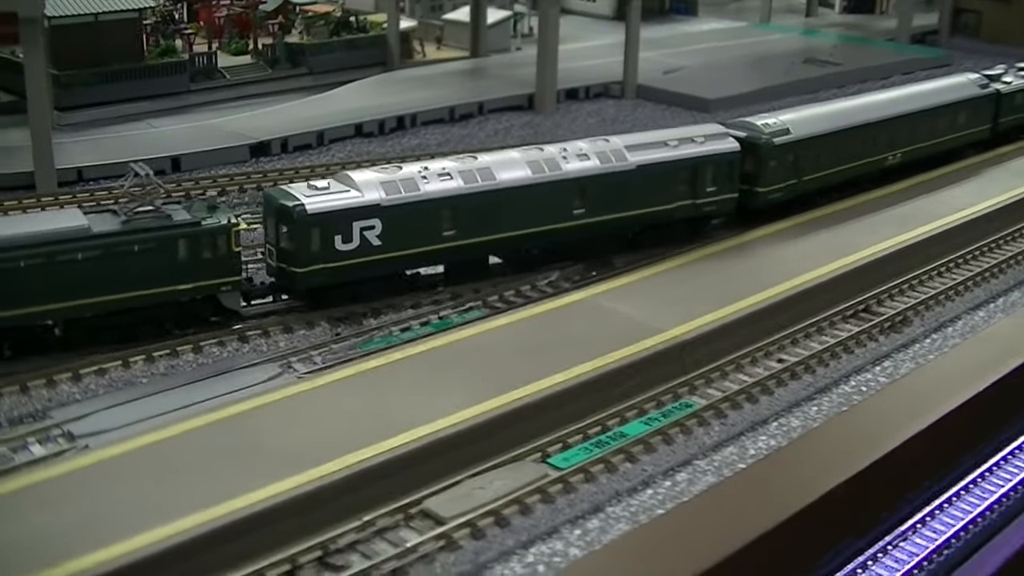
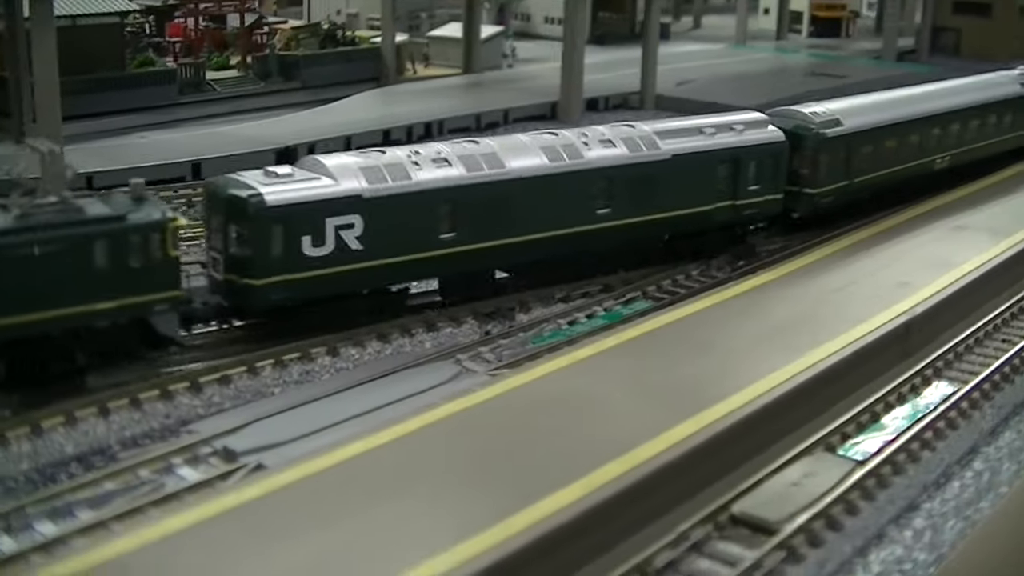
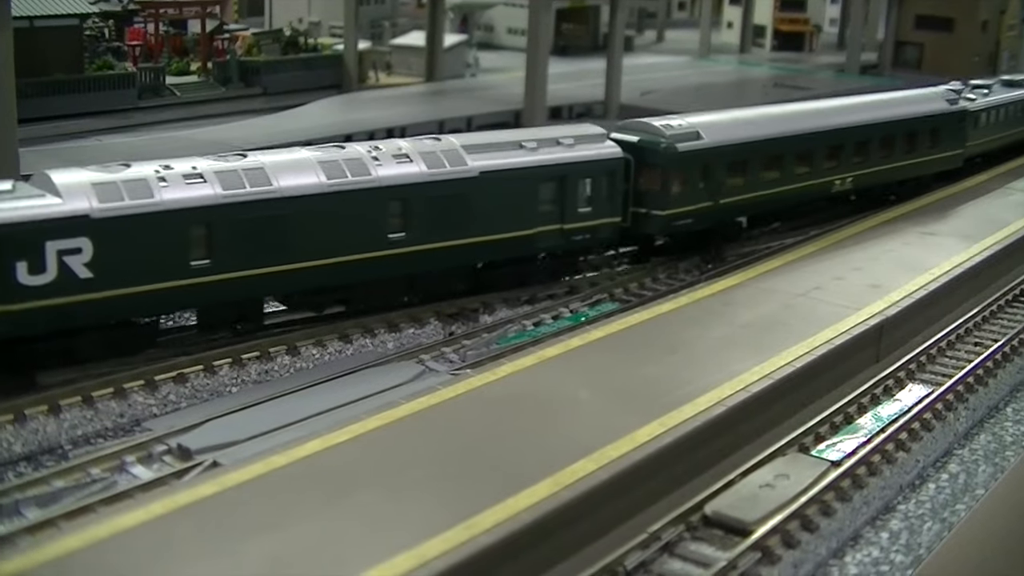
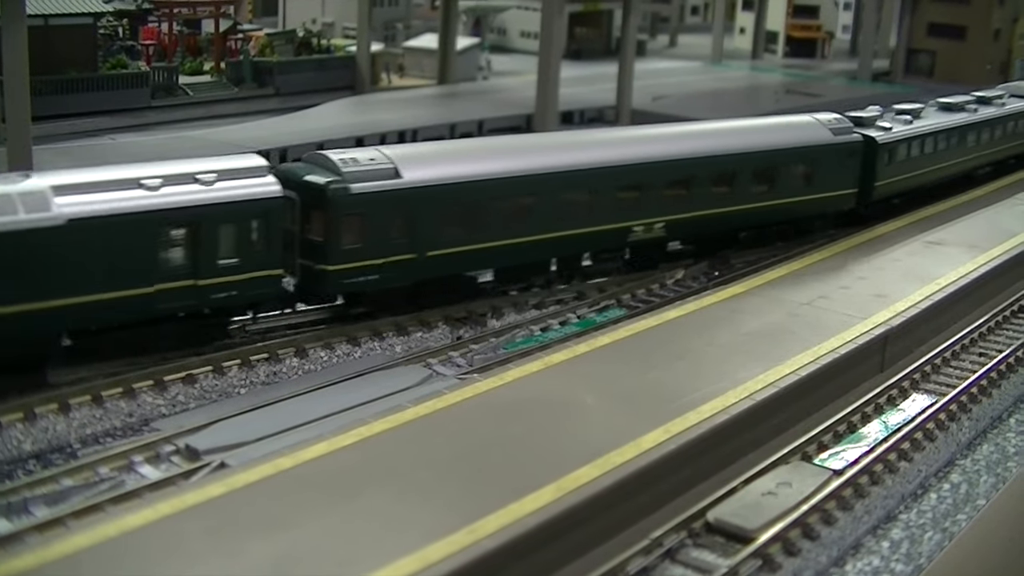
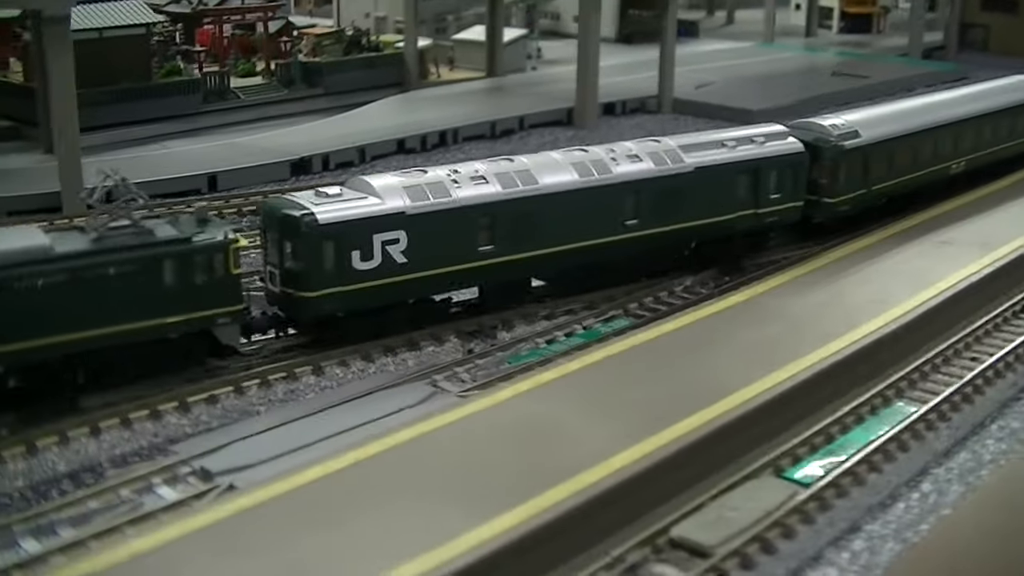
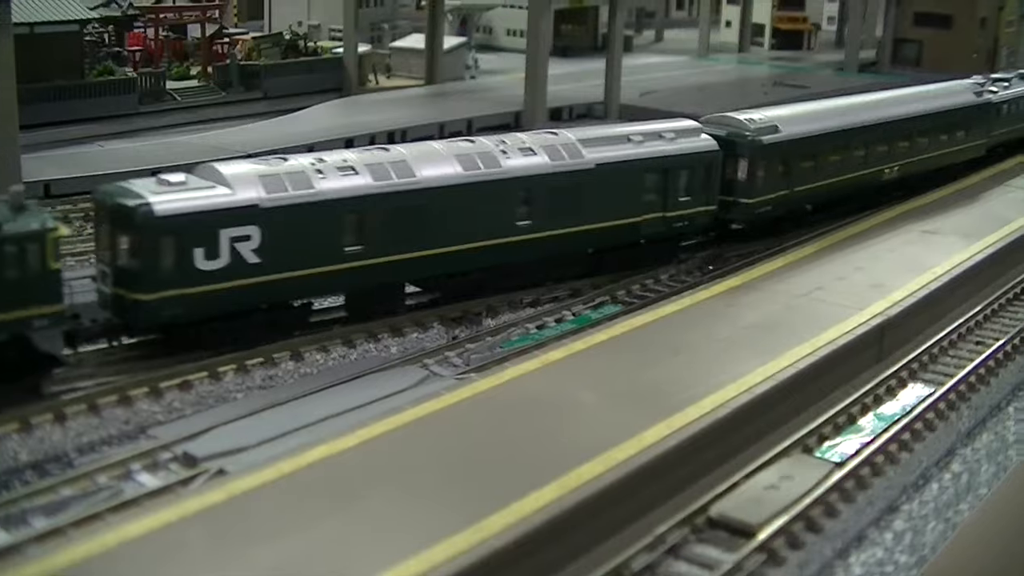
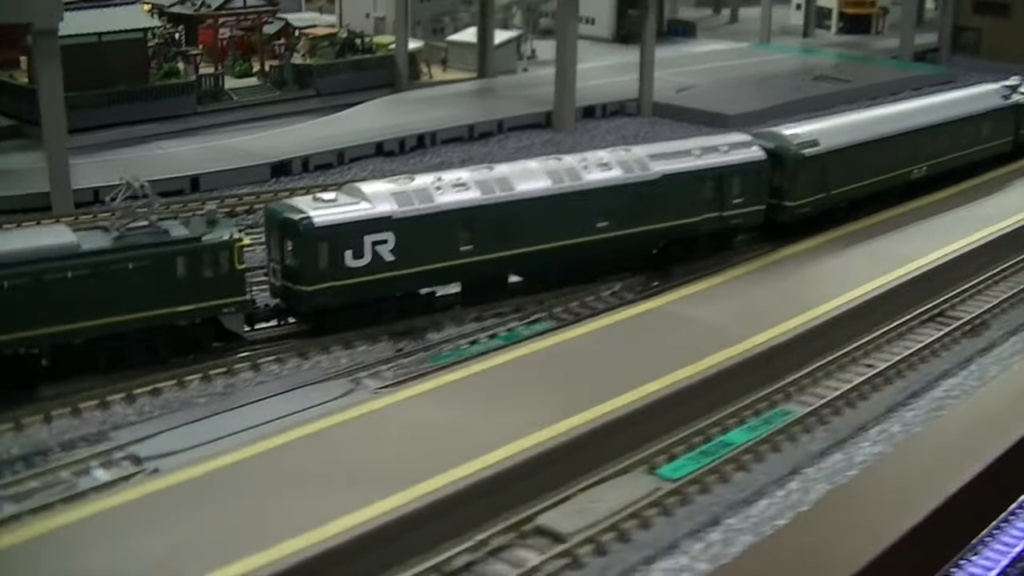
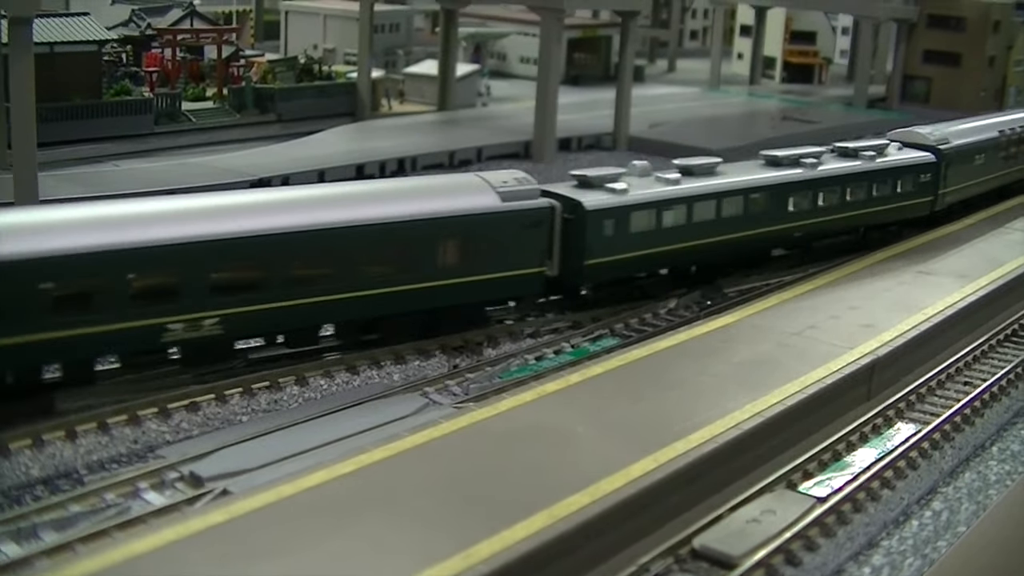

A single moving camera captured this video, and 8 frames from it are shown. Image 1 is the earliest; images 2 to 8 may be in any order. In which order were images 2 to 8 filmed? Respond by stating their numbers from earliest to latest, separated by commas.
7, 5, 2, 6, 3, 4, 8
